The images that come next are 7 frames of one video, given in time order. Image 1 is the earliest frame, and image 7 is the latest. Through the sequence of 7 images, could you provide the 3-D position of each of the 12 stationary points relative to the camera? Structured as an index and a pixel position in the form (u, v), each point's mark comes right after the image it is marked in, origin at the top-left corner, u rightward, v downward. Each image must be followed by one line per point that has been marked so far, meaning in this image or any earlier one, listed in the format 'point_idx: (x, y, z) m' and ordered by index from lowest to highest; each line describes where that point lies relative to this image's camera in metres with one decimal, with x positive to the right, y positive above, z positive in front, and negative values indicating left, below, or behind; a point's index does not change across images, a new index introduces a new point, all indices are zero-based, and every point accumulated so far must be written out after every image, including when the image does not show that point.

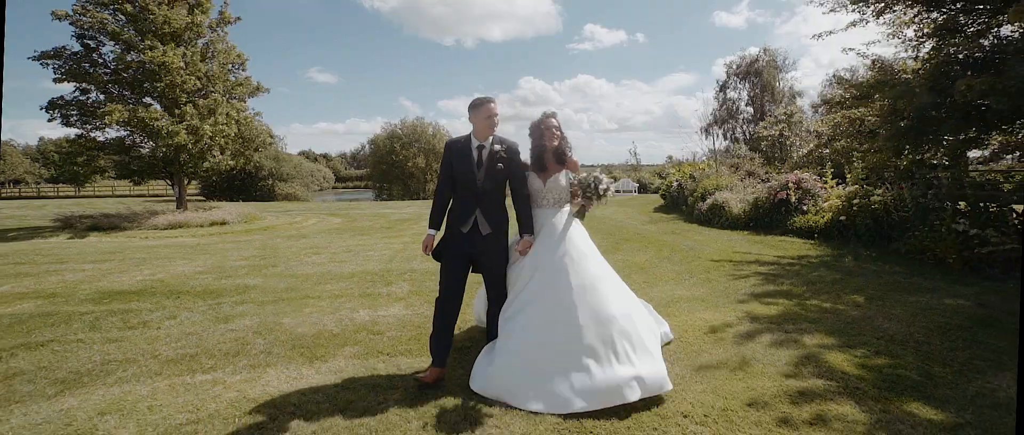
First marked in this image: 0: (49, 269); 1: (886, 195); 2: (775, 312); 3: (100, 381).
0: (-6.7, -0.7, +7.0) m
1: (+6.6, +0.4, +8.5) m
2: (+2.6, -0.9, +4.7) m
3: (-2.8, -1.1, +3.3) m
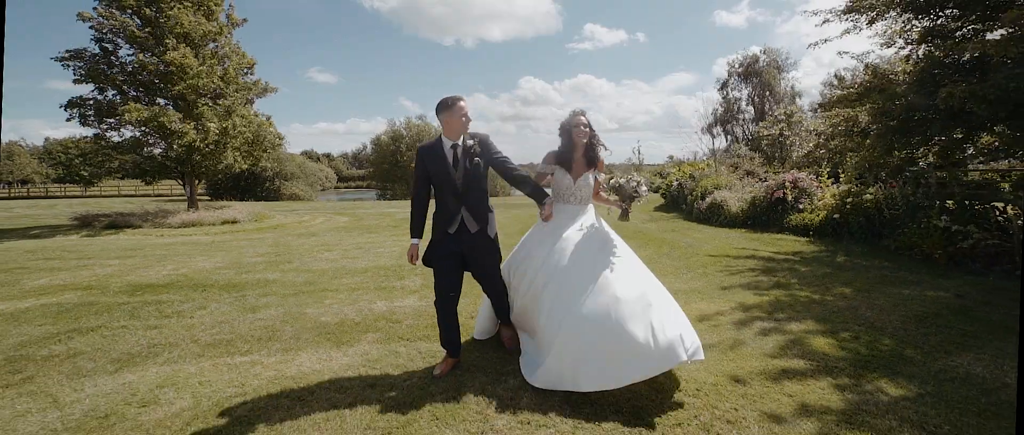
0: (-6.6, -0.7, +7.4) m
1: (+6.6, +0.4, +8.8) m
2: (+2.7, -0.9, +5.1) m
3: (-2.7, -1.1, +3.6) m
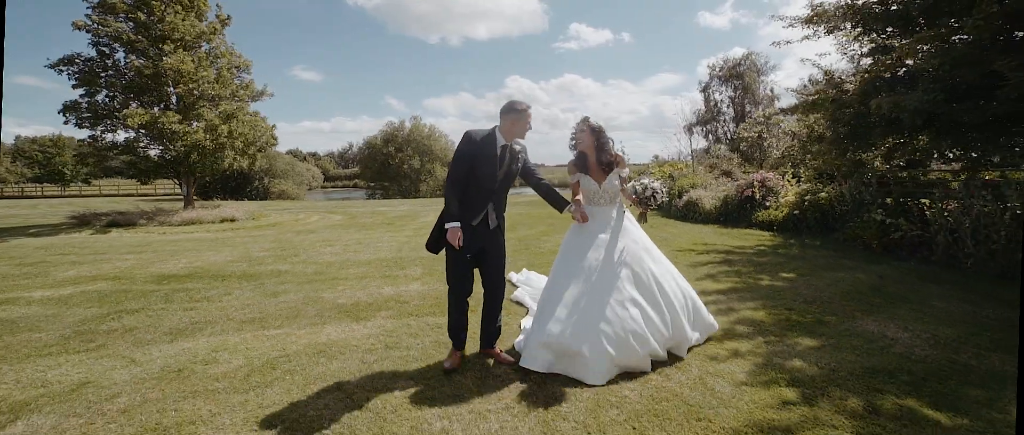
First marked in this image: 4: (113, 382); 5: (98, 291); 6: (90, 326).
0: (-6.8, -0.7, +7.9) m
1: (+6.4, +0.5, +9.7) m
2: (+2.6, -0.8, +5.9) m
3: (-2.7, -1.0, +4.2) m
4: (-2.7, -1.1, +3.3) m
5: (-4.7, -0.8, +5.5) m
6: (-3.8, -1.0, +4.4) m
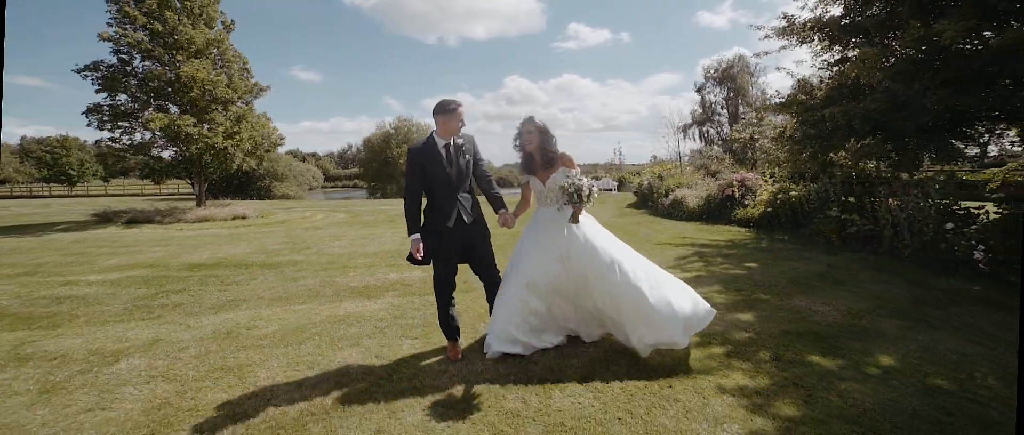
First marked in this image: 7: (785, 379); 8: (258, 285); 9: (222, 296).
0: (-6.9, -0.6, +8.7) m
1: (+6.3, +0.6, +10.6) m
2: (+2.4, -0.8, +6.7) m
3: (-2.9, -0.9, +5.0) m
4: (-2.8, -1.0, +4.1) m
5: (-4.9, -0.8, +6.3) m
6: (-4.0, -0.9, +5.2) m
7: (+1.8, -1.1, +3.2) m
8: (-3.2, -0.9, +6.1) m
9: (-3.3, -0.9, +5.6) m
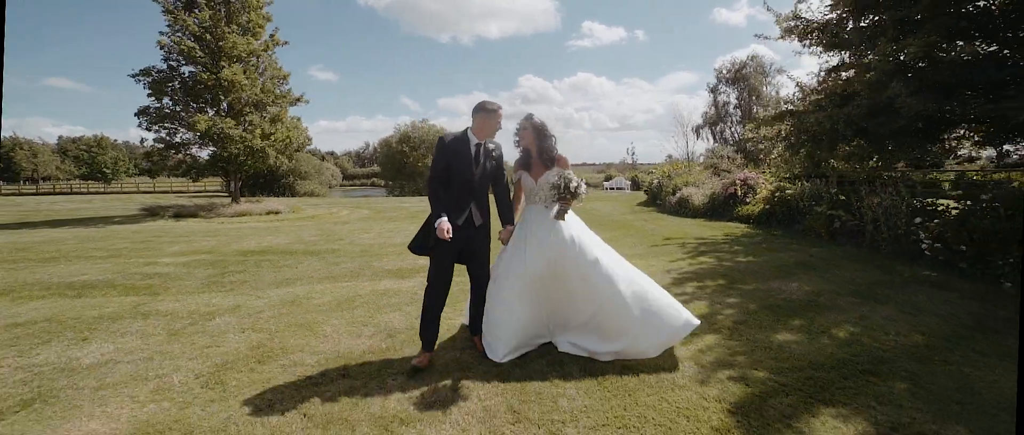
0: (-6.7, -0.4, +9.8) m
1: (+6.6, +0.7, +11.3) m
2: (+2.6, -0.7, +7.5) m
3: (-2.7, -0.8, +6.0) m
4: (-2.7, -0.9, +5.0) m
5: (-4.7, -0.7, +7.4) m
6: (-3.8, -0.8, +6.2) m
7: (+1.9, -1.0, +4.0) m
8: (-3.0, -0.7, +7.1) m
9: (-3.2, -0.8, +6.5) m
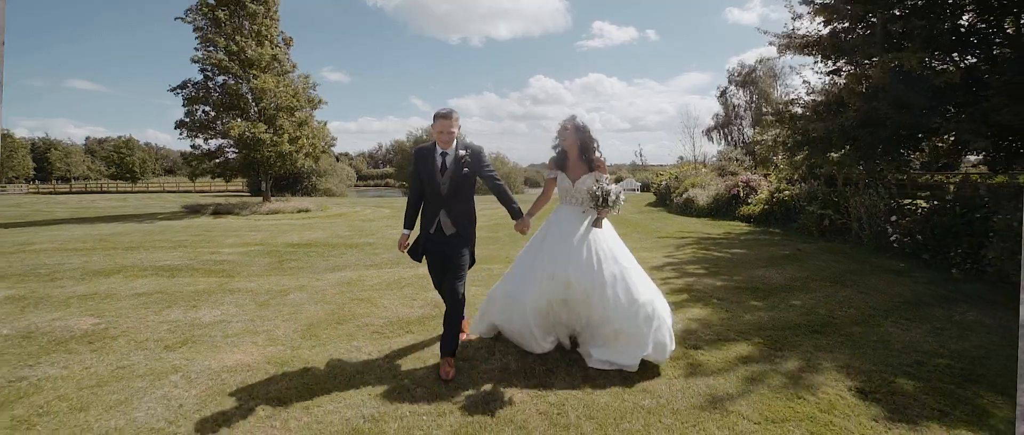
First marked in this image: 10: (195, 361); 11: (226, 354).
0: (-6.3, -0.4, +10.9) m
1: (+7.0, +0.7, +12.1) m
2: (+2.9, -0.6, +8.4) m
3: (-2.4, -0.8, +7.0) m
4: (-2.4, -0.8, +6.0) m
5: (-4.4, -0.6, +8.4) m
6: (-3.5, -0.7, +7.2) m
7: (+2.2, -0.9, +4.9) m
8: (-2.7, -0.7, +8.1) m
9: (-2.9, -0.7, +7.6) m
10: (-2.3, -1.1, +3.6) m
11: (-2.2, -1.0, +3.7) m
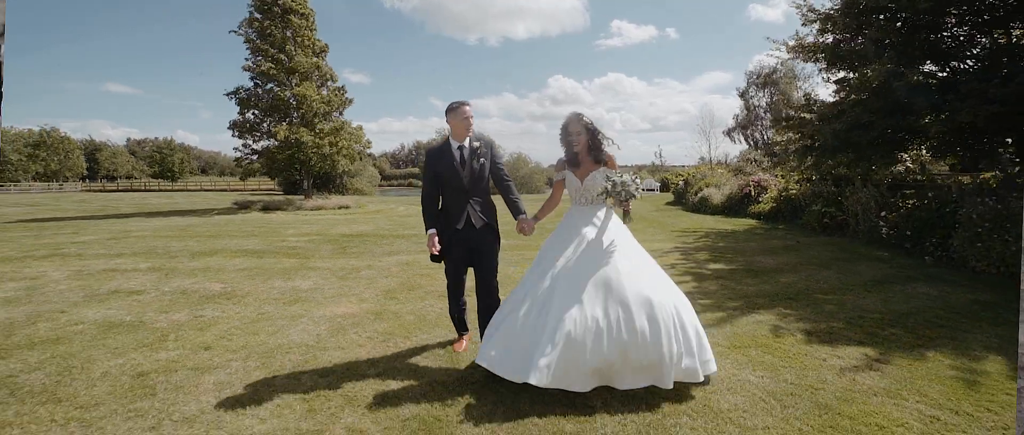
0: (-5.7, -0.2, +12.2) m
1: (+7.7, +0.7, +12.9) m
2: (+3.5, -0.5, +9.4) m
3: (-1.9, -0.6, +8.2) m
4: (-2.0, -0.7, +7.3) m
5: (-3.8, -0.4, +9.7) m
6: (-3.0, -0.6, +8.5) m
7: (+2.6, -0.8, +5.9) m
8: (-2.2, -0.5, +9.3) m
9: (-2.4, -0.6, +8.8) m
10: (-2.0, -0.9, +4.8) m
11: (-1.8, -0.9, +4.9) m
